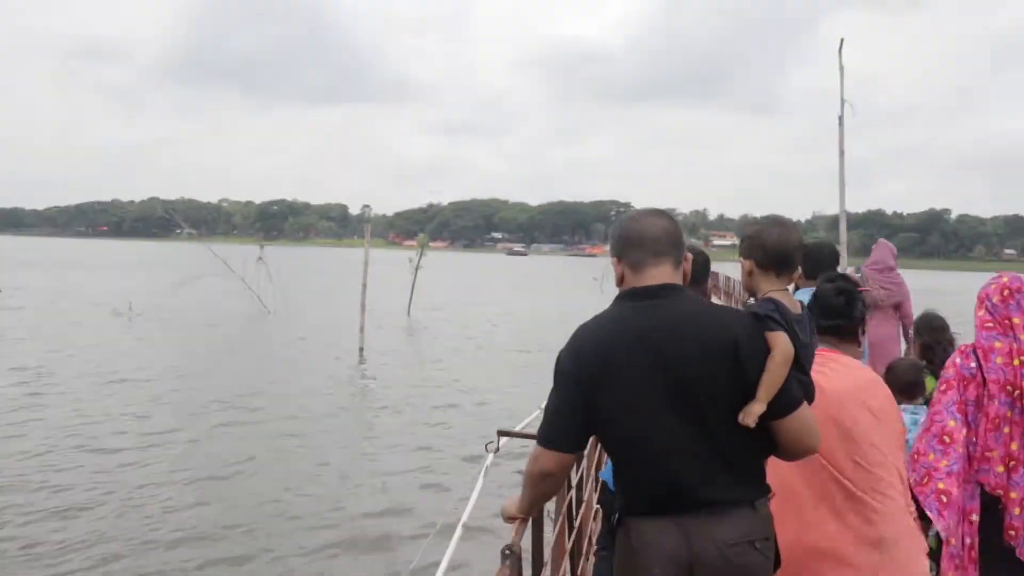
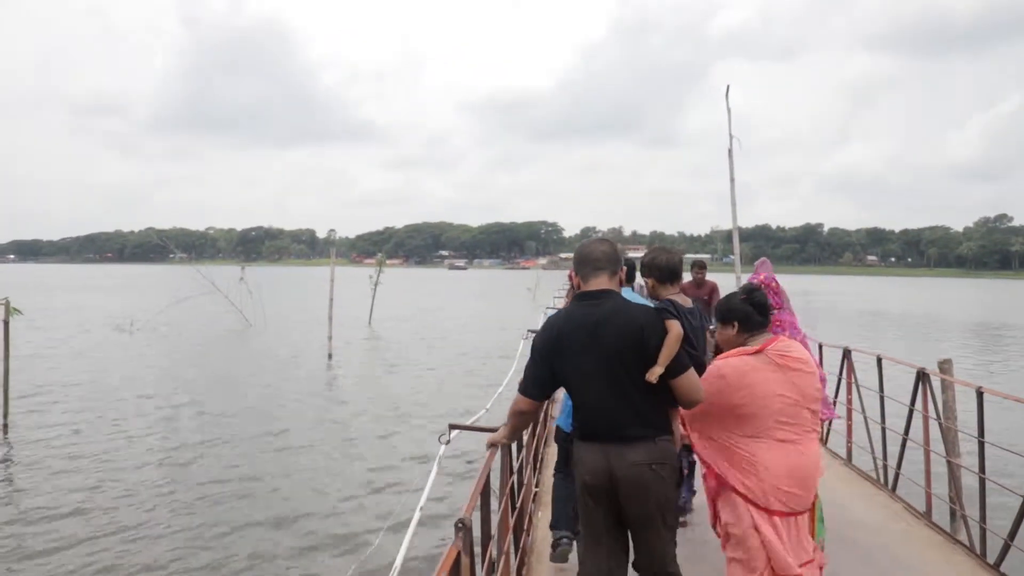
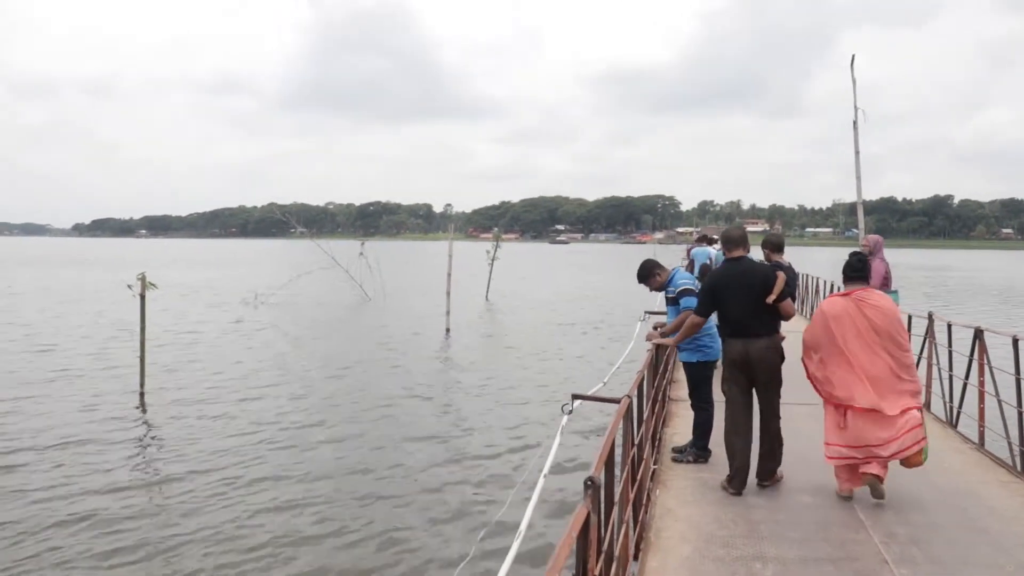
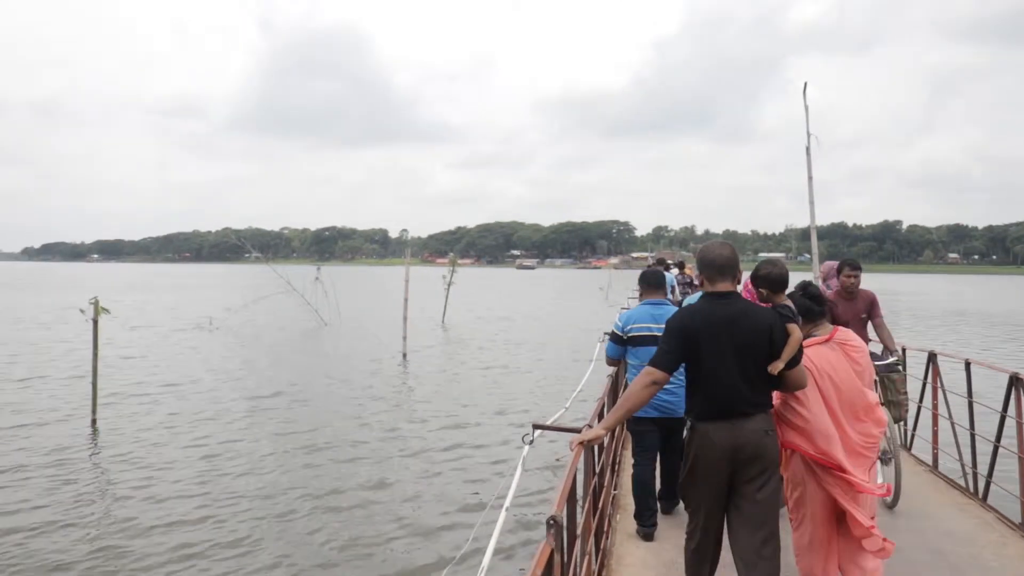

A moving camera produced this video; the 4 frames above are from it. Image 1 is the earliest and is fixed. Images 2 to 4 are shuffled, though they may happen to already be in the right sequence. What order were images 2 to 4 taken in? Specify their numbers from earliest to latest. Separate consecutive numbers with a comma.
2, 4, 3
